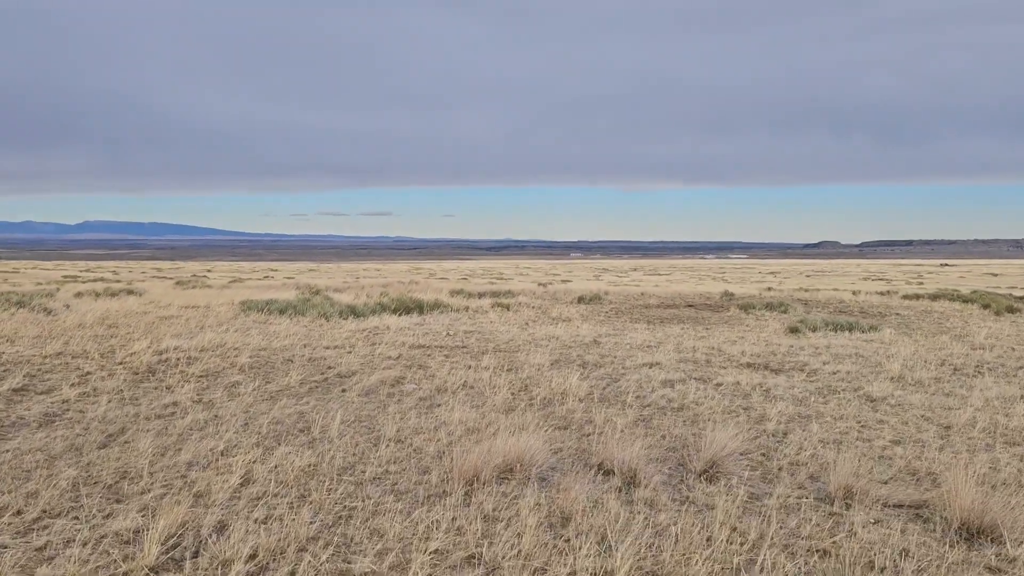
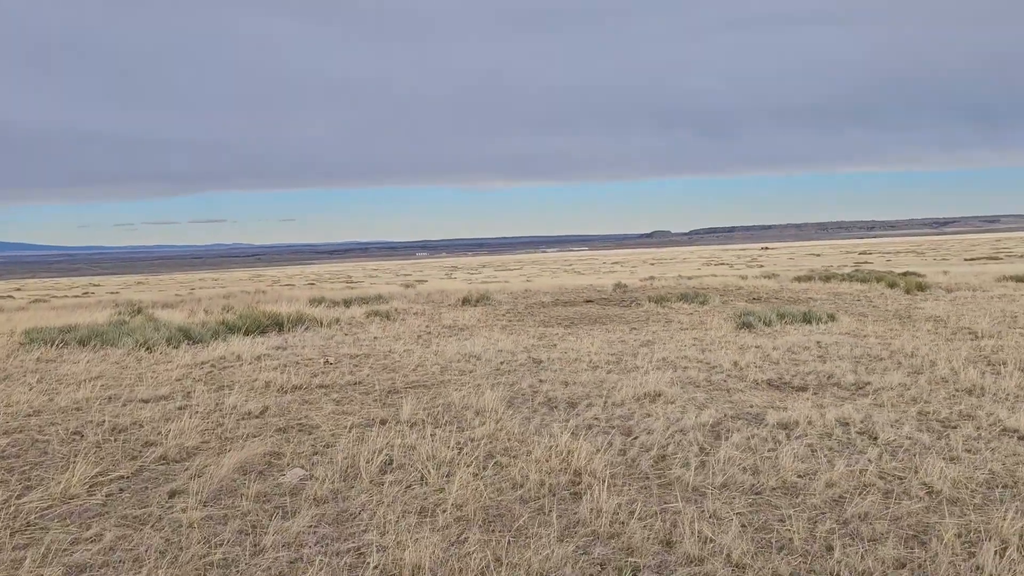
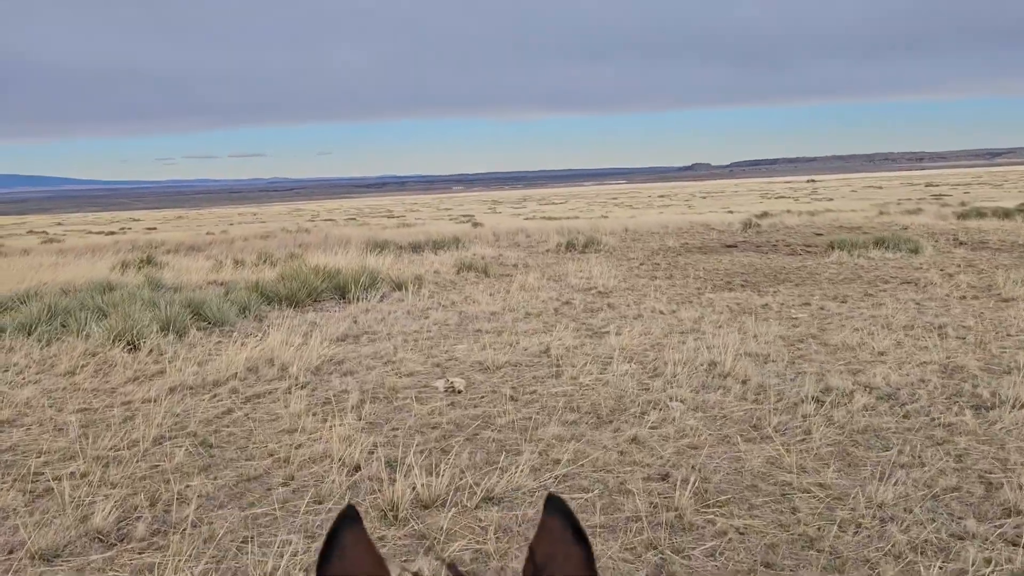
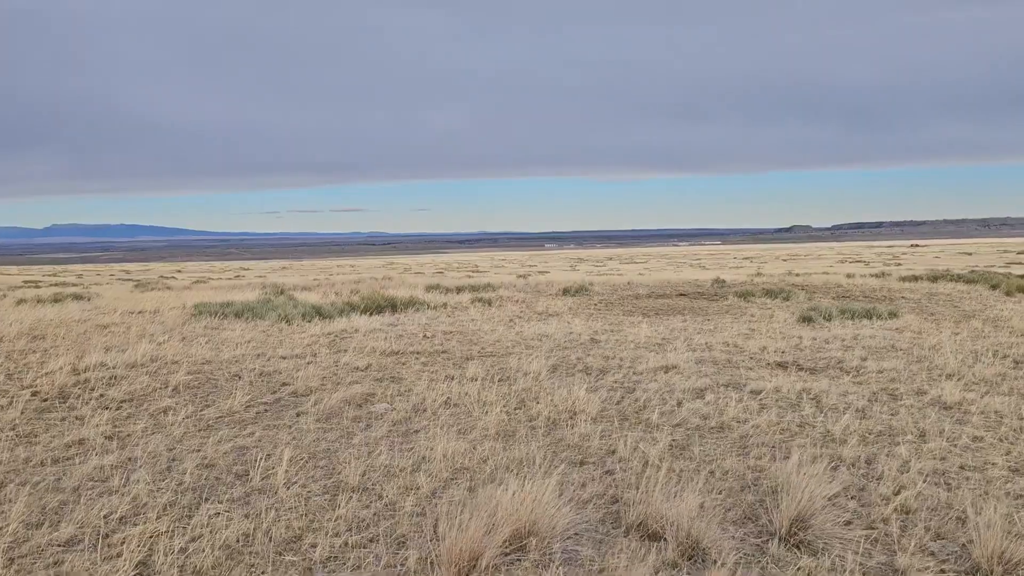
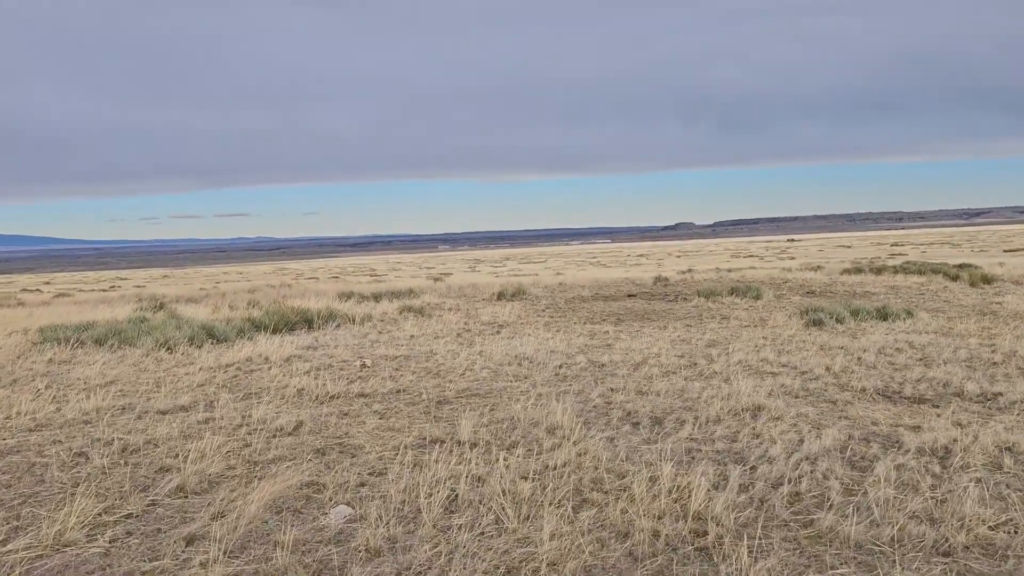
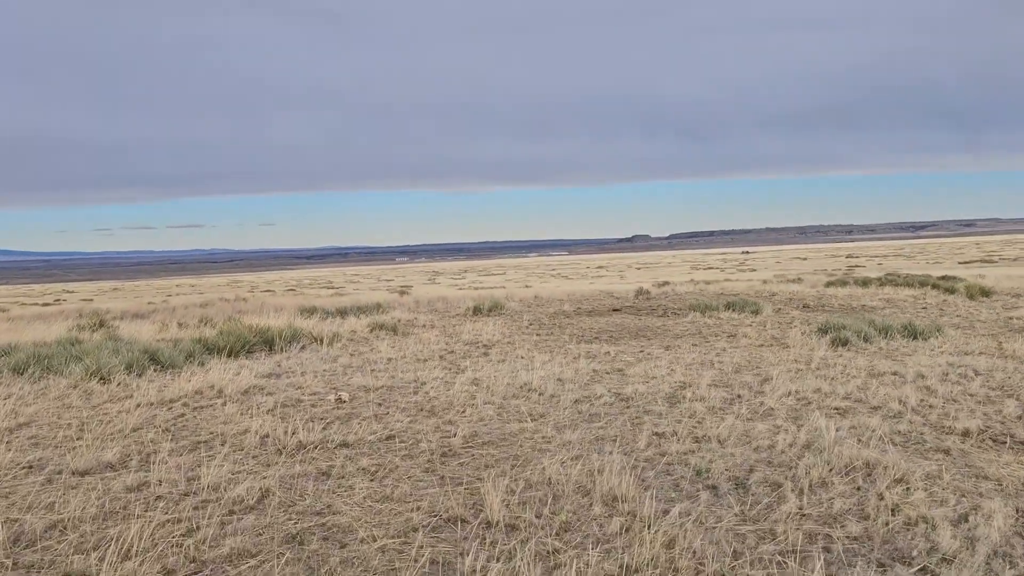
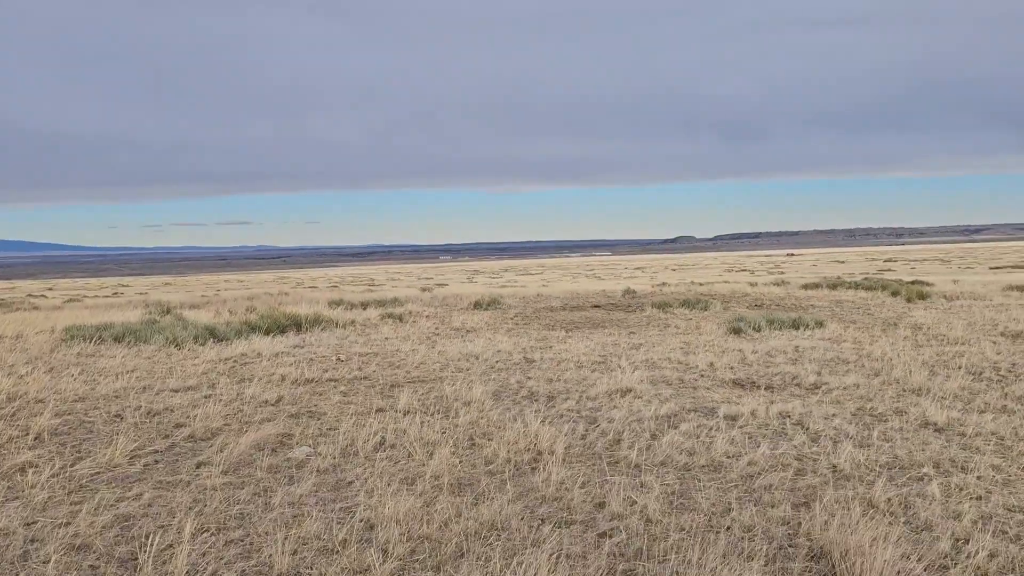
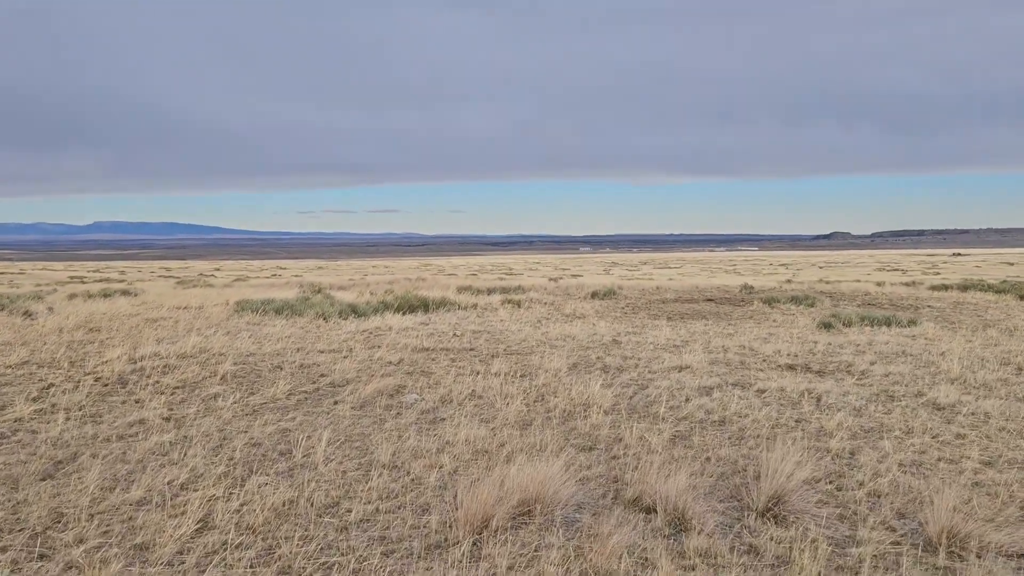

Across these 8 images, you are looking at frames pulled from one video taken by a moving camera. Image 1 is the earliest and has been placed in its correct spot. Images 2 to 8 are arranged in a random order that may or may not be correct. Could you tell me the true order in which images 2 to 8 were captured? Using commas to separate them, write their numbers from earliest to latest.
8, 4, 7, 2, 5, 6, 3
